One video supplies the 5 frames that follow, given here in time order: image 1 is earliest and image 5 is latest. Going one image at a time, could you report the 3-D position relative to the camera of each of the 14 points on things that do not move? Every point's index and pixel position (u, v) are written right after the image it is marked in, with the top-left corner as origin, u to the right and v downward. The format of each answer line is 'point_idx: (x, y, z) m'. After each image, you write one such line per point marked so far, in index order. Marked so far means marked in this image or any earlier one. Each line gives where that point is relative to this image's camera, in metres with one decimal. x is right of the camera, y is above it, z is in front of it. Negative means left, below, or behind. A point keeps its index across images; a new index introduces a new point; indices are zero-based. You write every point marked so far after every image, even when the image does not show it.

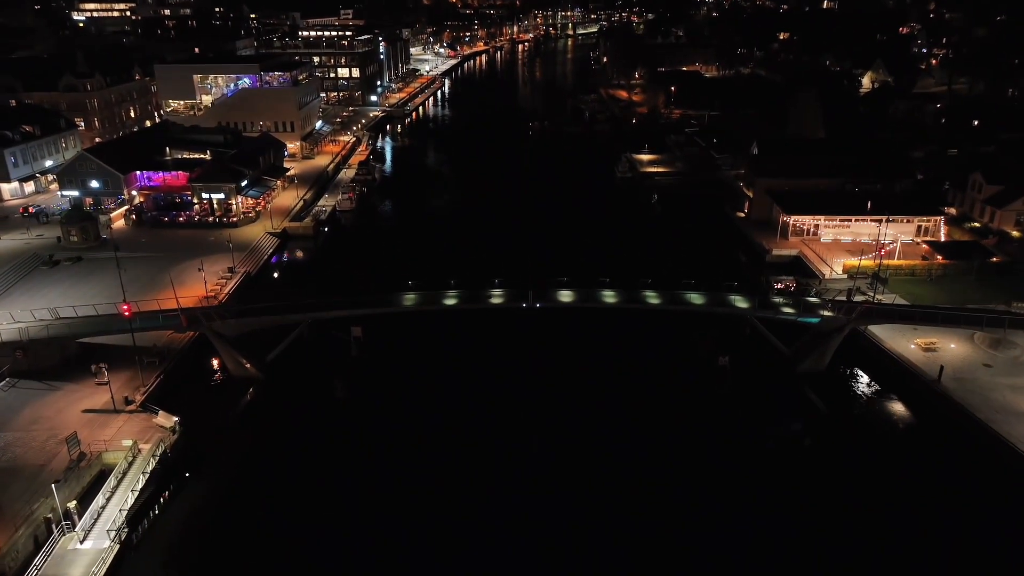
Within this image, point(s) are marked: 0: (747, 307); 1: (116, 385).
0: (+5.7, -0.5, +15.6) m
1: (-8.4, -2.1, +13.8) m
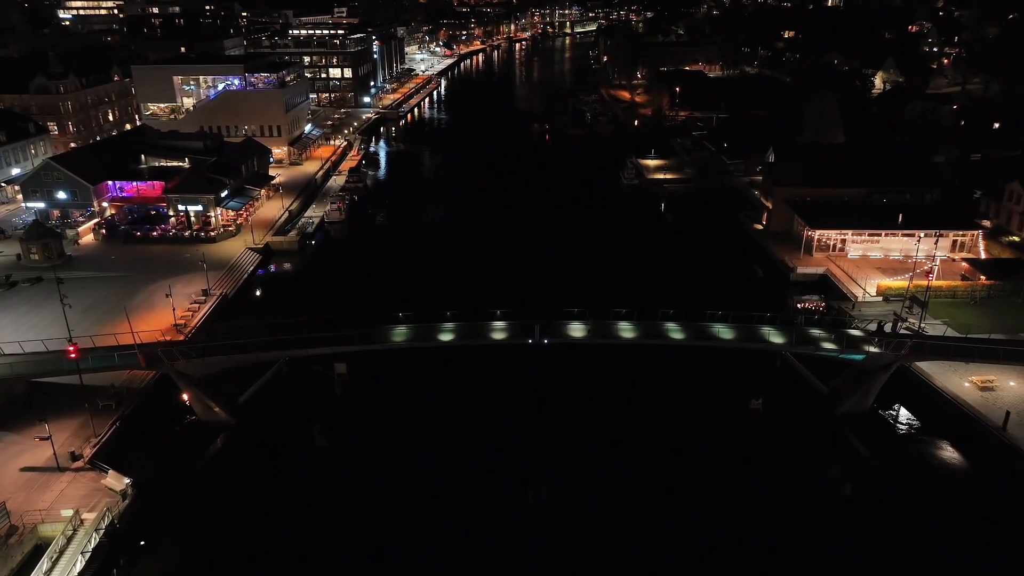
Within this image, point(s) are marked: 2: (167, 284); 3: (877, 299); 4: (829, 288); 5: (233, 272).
0: (+5.8, -1.2, +13.9) m
1: (-8.3, -2.7, +12.1) m
2: (-9.8, +0.1, +18.4) m
3: (+10.0, -0.3, +17.8) m
4: (+9.4, 0.0, +19.3) m
5: (-8.4, +0.5, +19.5) m
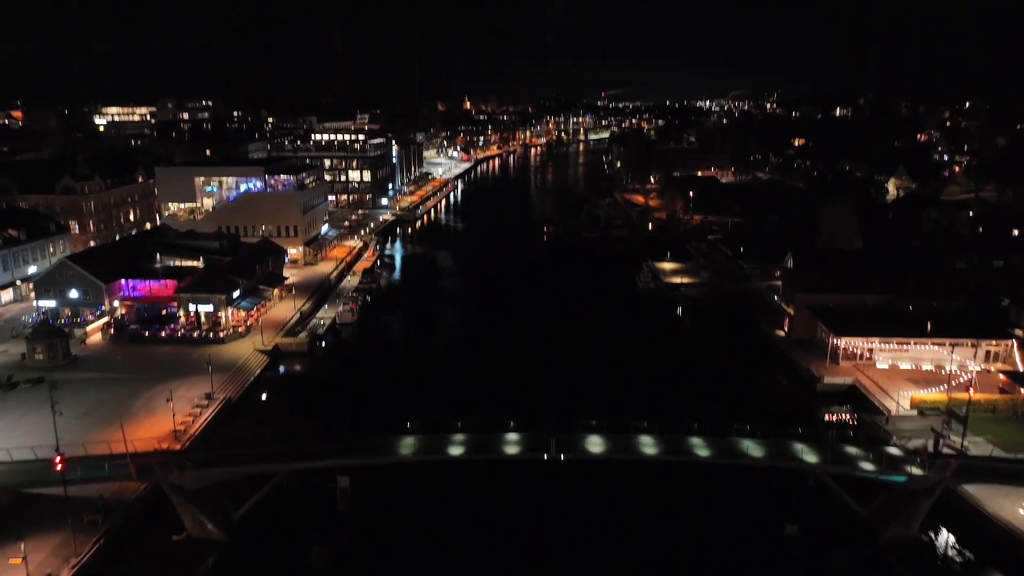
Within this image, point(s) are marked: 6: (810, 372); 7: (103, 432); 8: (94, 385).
0: (+6.0, -3.5, +12.9) m
1: (-8.1, -4.6, +11.1) m
2: (-9.4, -2.7, +17.8) m
3: (+10.3, -3.2, +16.7) m
4: (+9.8, -3.2, +18.3) m
5: (-8.0, -2.5, +18.9) m
6: (+8.9, -2.5, +19.6) m
7: (-9.6, -3.4, +15.2) m
8: (-11.5, -2.7, +17.9) m
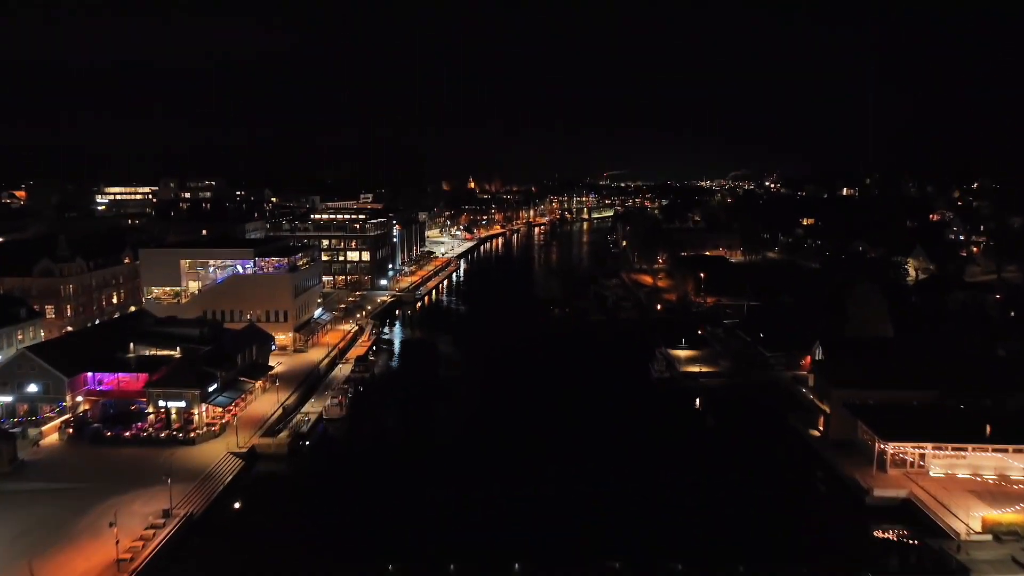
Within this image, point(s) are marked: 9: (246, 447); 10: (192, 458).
0: (+6.1, -5.3, +10.4) m
1: (-8.0, -6.2, +8.6) m
2: (-9.3, -5.1, +15.5) m
3: (+10.4, -5.5, +14.3) m
4: (+9.9, -5.6, +15.8) m
5: (-7.9, -5.0, +16.6) m
6: (+9.1, -5.1, +17.2) m
7: (-9.5, -5.4, +12.8) m
8: (-11.4, -5.0, +15.6) m
9: (-7.8, -4.6, +19.0) m
10: (-8.9, -4.7, +18.0) m
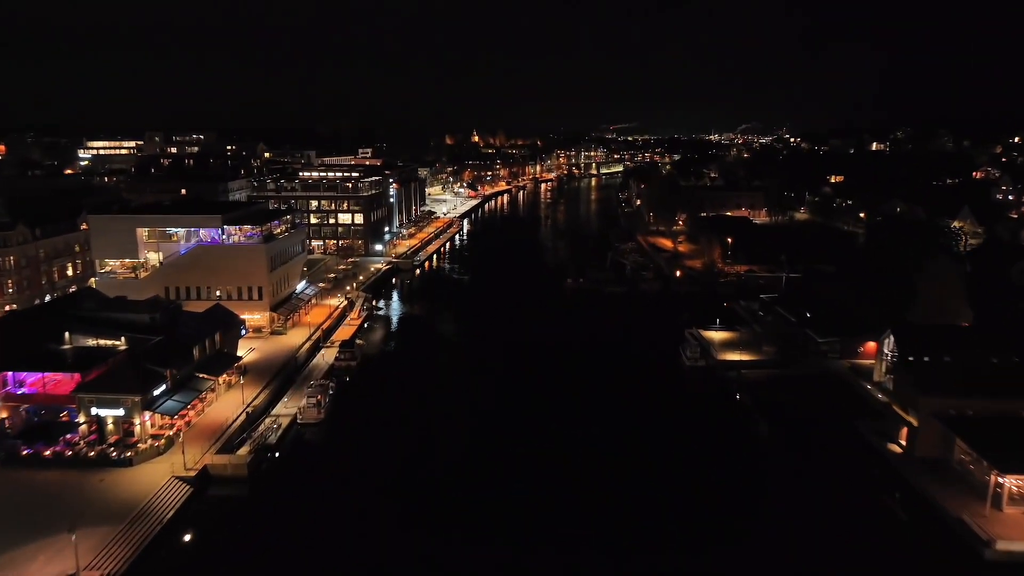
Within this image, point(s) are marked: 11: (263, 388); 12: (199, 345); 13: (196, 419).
0: (+6.4, -5.5, +6.8) m
1: (-7.8, -6.5, +5.2) m
2: (-9.0, -4.9, +11.9) m
3: (+10.7, -5.5, +10.6) m
4: (+10.1, -5.5, +12.2) m
5: (-7.6, -4.8, +13.0) m
6: (+9.4, -4.9, +13.5) m
7: (-9.2, -5.4, +9.3) m
8: (-11.1, -4.9, +12.0) m
9: (-7.4, -4.2, +15.4) m
10: (-8.6, -4.4, +14.4) m
11: (-7.6, -3.0, +19.8) m
12: (-9.3, -1.7, +19.3) m
13: (-8.6, -3.5, +17.7) m
